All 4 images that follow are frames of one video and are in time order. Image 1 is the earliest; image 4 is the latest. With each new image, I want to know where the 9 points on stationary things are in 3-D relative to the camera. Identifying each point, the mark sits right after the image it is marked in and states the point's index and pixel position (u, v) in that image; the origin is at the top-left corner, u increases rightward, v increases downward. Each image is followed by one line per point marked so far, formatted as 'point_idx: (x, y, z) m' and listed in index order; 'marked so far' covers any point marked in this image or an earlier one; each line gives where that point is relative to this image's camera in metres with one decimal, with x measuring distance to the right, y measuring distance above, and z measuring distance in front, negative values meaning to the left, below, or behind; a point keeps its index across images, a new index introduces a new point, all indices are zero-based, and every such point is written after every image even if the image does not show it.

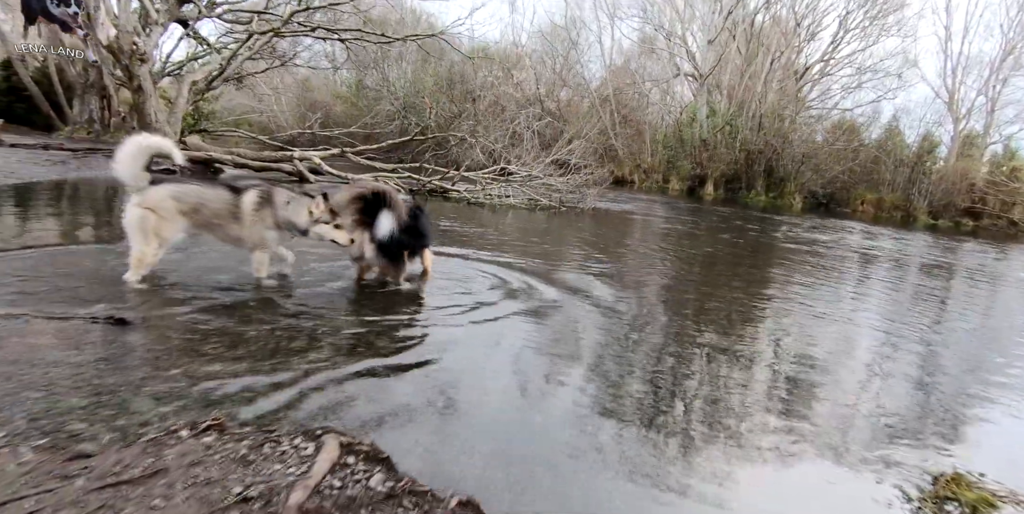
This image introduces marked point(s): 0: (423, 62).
0: (-2.8, +5.9, +18.2) m
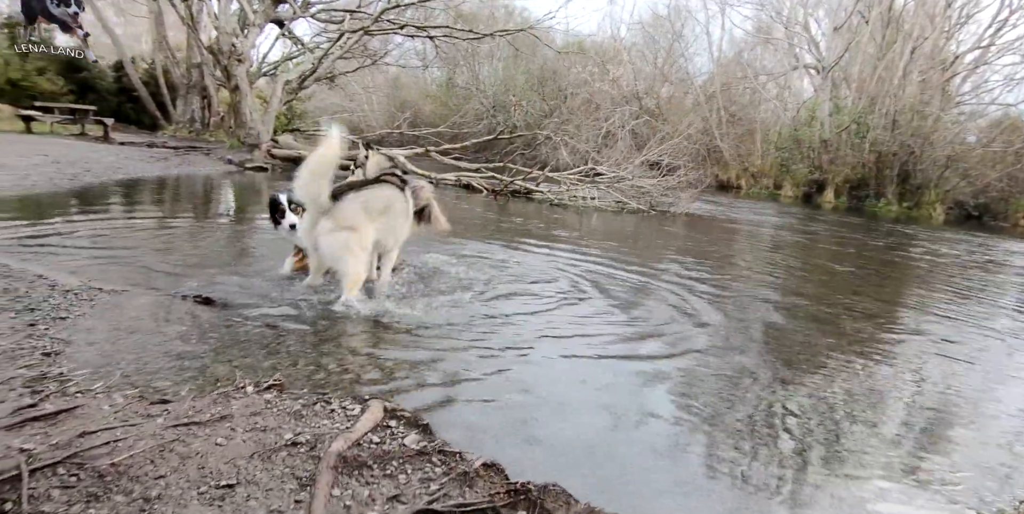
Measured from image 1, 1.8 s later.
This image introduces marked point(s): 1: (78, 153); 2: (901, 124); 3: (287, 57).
0: (+0.1, +5.8, +17.8) m
1: (-7.8, +1.9, +10.9) m
2: (+12.7, +4.3, +19.9) m
3: (-4.8, +4.3, +13.1) m
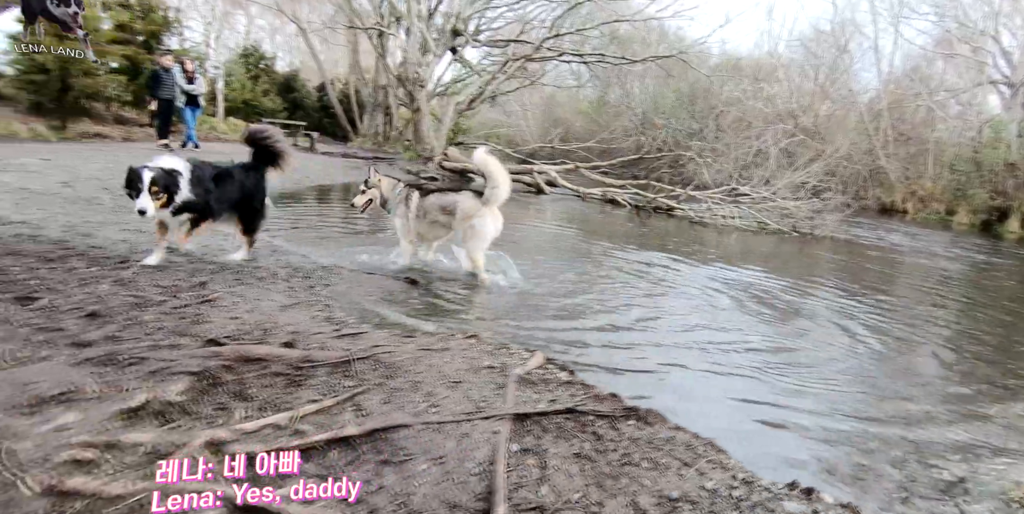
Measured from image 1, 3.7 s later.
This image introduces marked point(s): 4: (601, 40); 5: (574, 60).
0: (+4.6, +5.4, +17.9) m
1: (-4.9, +2.1, +13.0) m
2: (+17.3, +3.1, +17.0) m
3: (-1.3, +4.3, +14.5) m
4: (+2.1, +5.1, +14.2) m
5: (+1.2, +4.0, +12.1) m
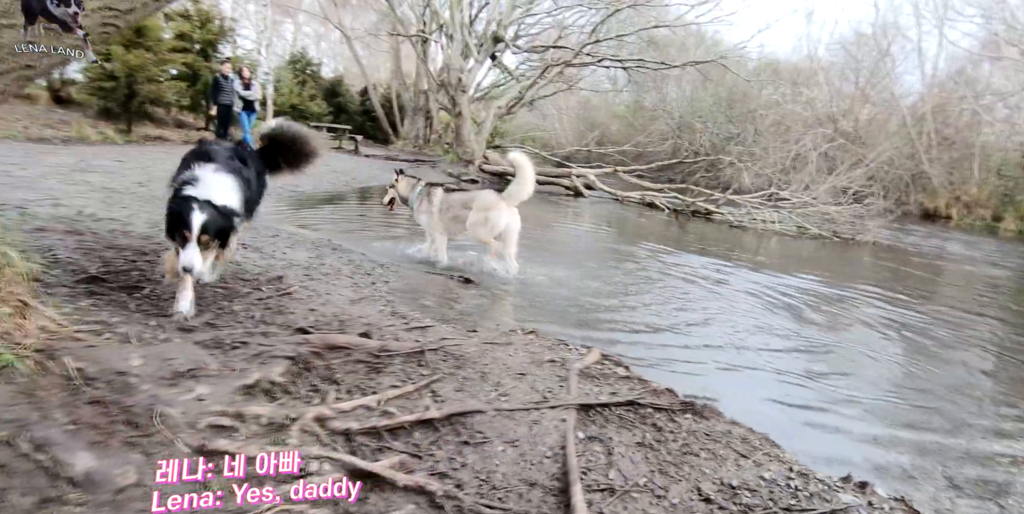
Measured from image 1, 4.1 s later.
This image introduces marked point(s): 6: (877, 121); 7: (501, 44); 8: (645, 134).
0: (+5.6, +5.2, +17.8) m
1: (-4.1, +2.1, +13.4) m
2: (+18.2, +2.8, +16.3) m
3: (-0.4, +4.2, +14.6) m
4: (+3.0, +5.1, +14.3) m
5: (+2.0, +3.9, +12.2) m
6: (+12.0, +4.4, +19.6) m
7: (-0.3, +4.9, +13.8) m
8: (+4.0, +3.7, +18.1) m
